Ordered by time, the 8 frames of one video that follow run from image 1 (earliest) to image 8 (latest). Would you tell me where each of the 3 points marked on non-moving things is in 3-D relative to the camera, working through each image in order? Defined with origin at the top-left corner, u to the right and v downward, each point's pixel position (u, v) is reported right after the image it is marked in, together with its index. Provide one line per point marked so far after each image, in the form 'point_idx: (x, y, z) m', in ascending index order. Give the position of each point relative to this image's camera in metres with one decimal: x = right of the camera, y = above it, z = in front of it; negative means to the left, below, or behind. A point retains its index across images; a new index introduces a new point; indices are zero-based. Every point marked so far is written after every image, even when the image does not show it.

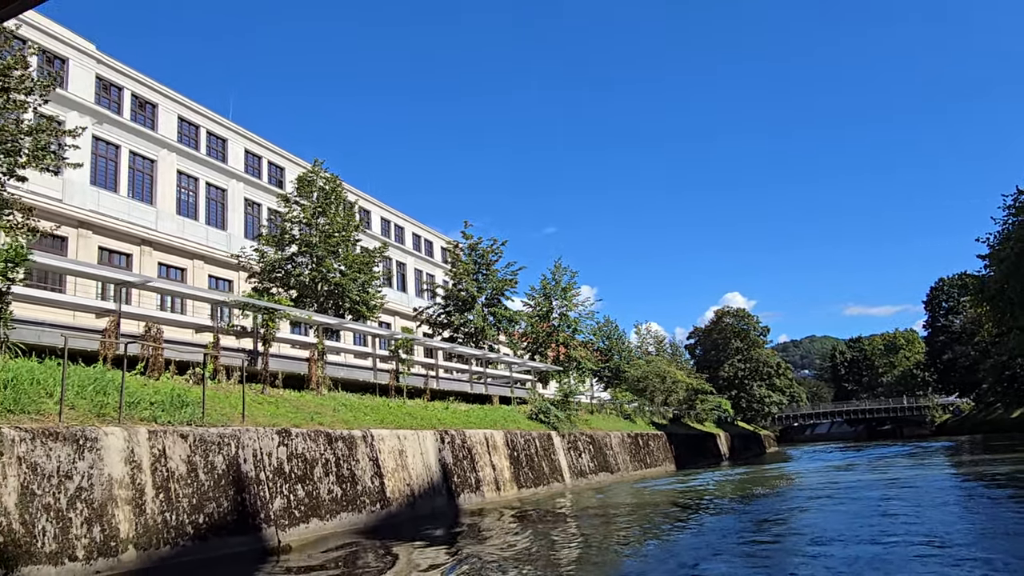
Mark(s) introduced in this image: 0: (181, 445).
0: (-5.2, -2.5, +8.7) m
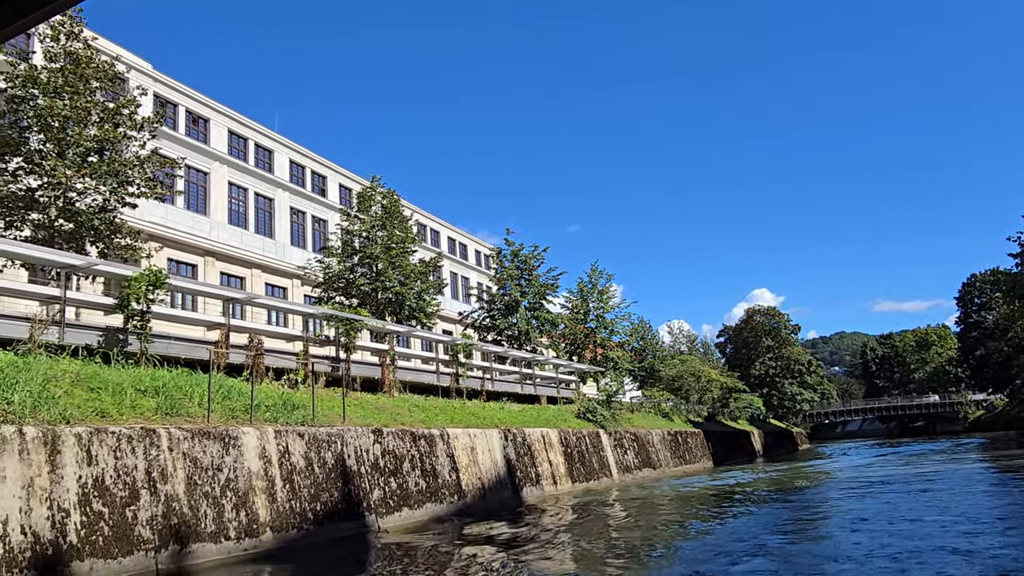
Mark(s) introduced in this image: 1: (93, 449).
0: (-3.9, -2.8, +10.0) m
1: (-5.8, -2.2, +7.7) m
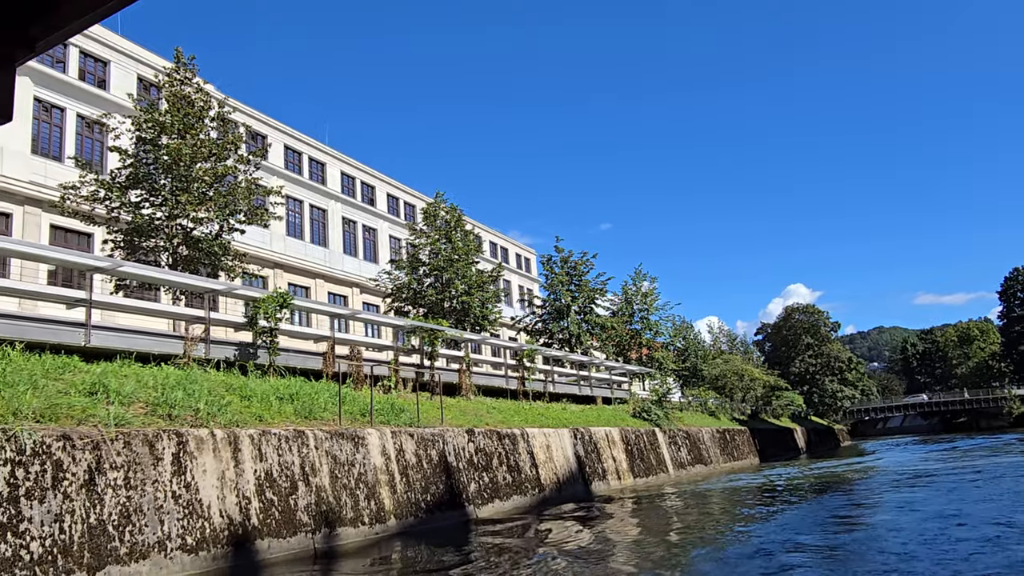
0: (-2.1, -3.2, +11.4) m
1: (-4.2, -2.7, +9.2) m
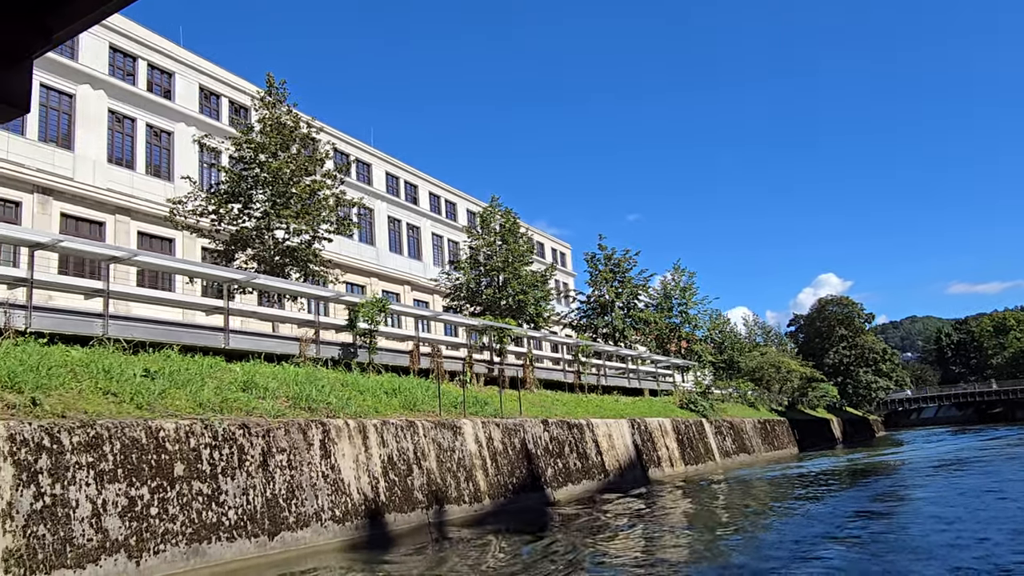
0: (-0.3, -3.4, +12.8) m
1: (-2.5, -2.9, +10.7) m
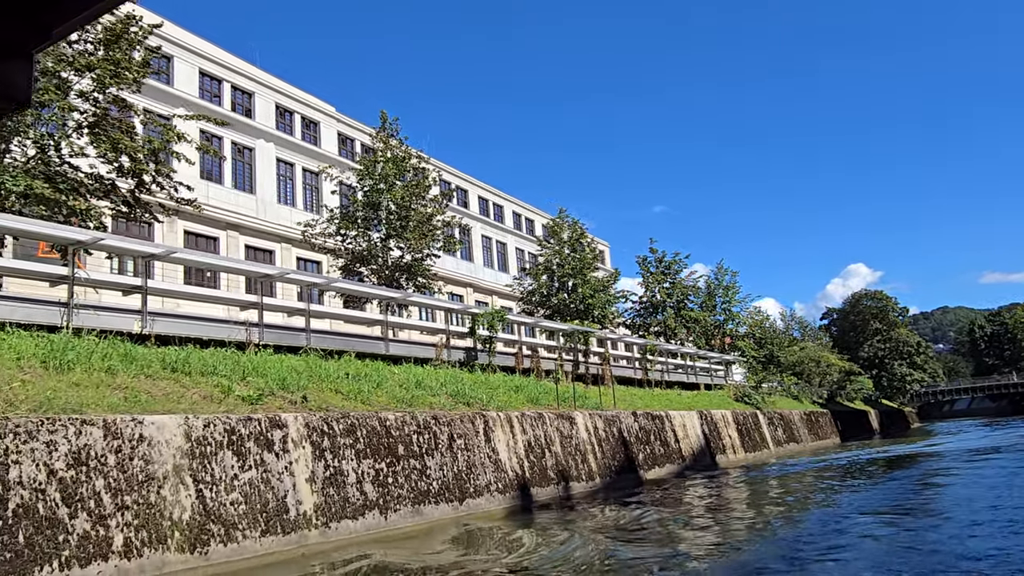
0: (+2.5, -3.8, +15.4) m
1: (+0.3, -3.3, +13.3) m
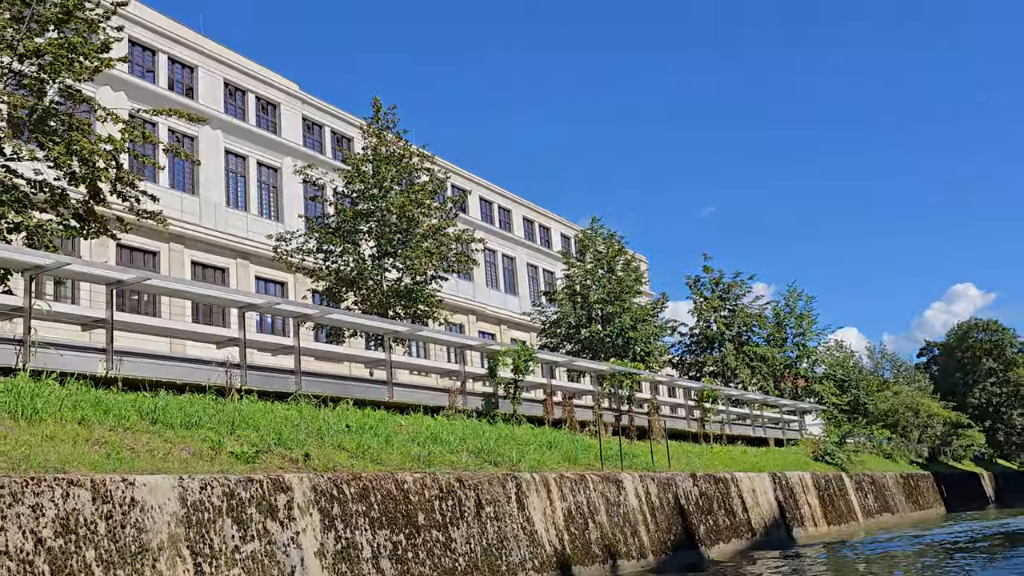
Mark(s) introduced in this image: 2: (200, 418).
0: (+3.6, -5.0, +13.7) m
1: (+1.1, -4.4, +11.9) m
2: (-5.1, -2.4, +9.7) m
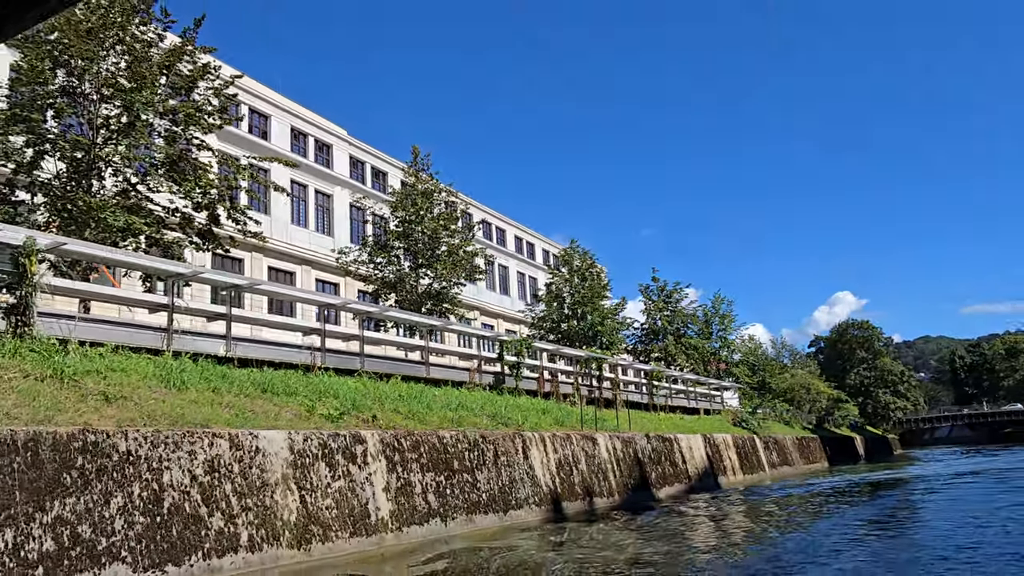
0: (+3.3, -4.8, +17.0) m
1: (+1.2, -4.3, +14.9) m
2: (-4.7, -2.2, +11.8) m
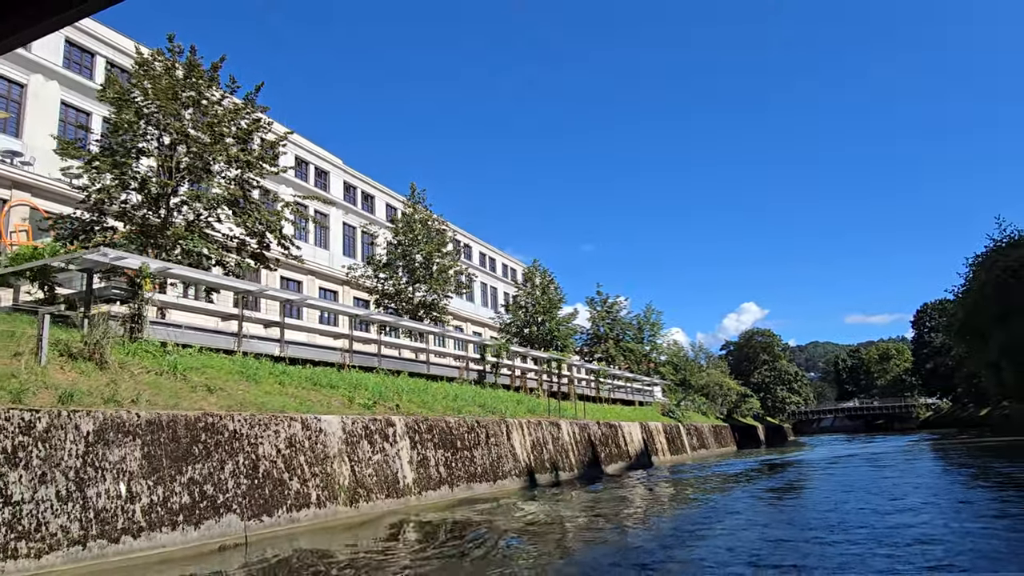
0: (+2.4, -5.3, +20.7) m
1: (+0.6, -4.7, +18.3) m
2: (-4.7, -2.5, +14.5) m
